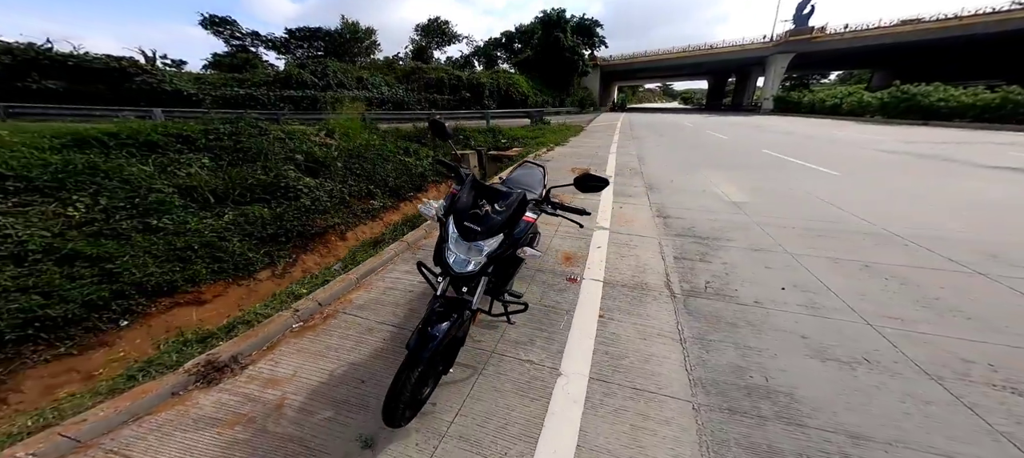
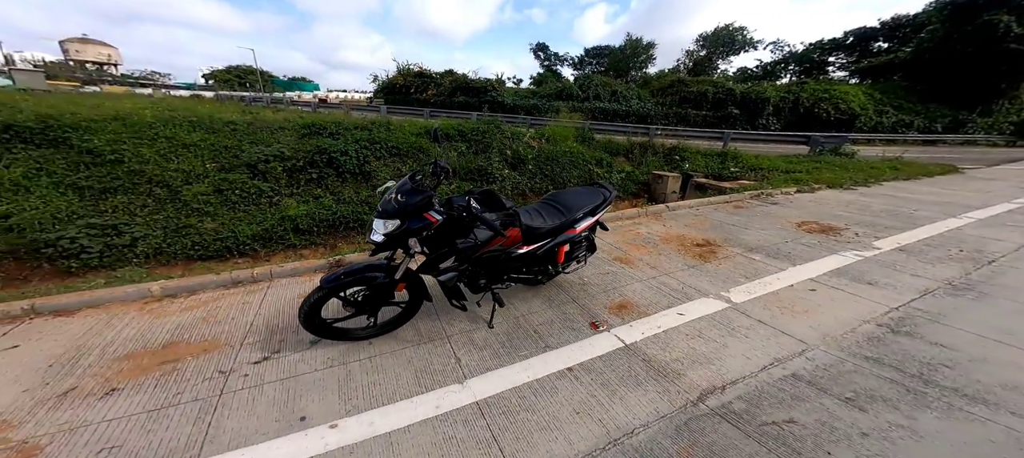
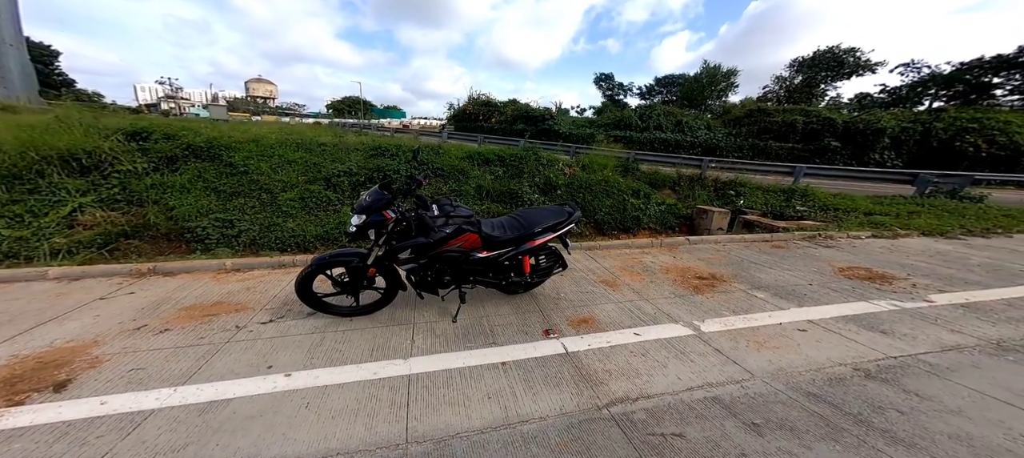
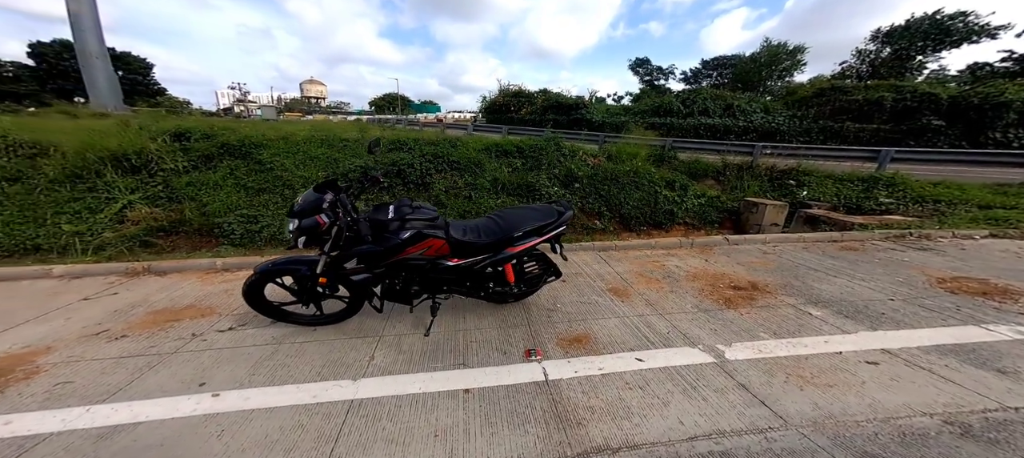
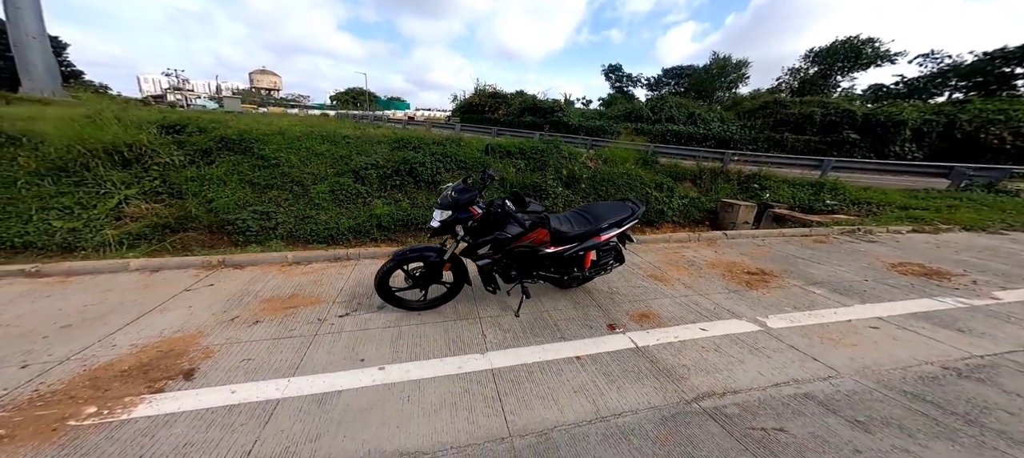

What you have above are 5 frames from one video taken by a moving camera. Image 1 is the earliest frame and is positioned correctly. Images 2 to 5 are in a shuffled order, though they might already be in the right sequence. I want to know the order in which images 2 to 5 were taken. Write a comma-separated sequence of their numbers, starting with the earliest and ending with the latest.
2, 5, 3, 4
